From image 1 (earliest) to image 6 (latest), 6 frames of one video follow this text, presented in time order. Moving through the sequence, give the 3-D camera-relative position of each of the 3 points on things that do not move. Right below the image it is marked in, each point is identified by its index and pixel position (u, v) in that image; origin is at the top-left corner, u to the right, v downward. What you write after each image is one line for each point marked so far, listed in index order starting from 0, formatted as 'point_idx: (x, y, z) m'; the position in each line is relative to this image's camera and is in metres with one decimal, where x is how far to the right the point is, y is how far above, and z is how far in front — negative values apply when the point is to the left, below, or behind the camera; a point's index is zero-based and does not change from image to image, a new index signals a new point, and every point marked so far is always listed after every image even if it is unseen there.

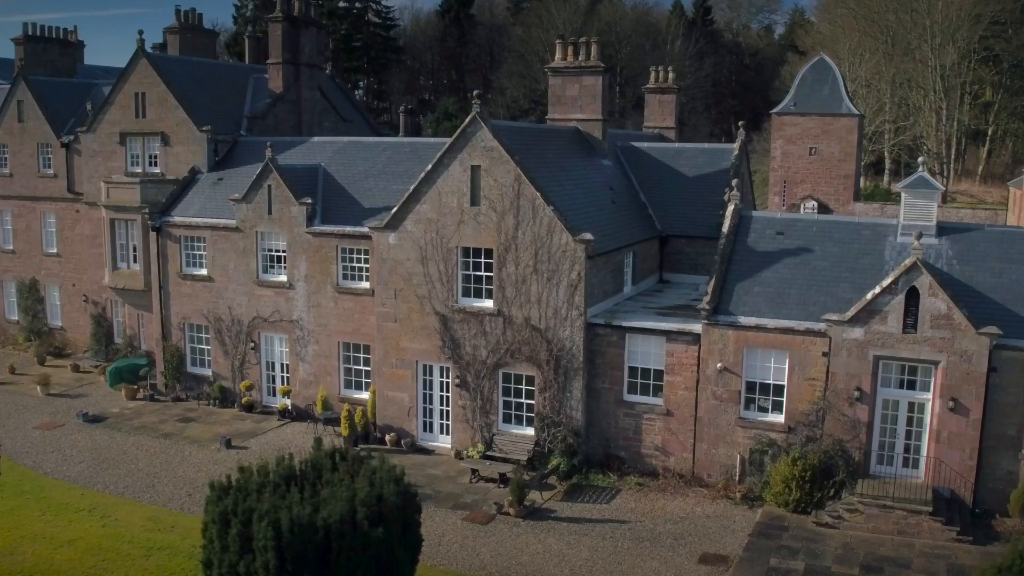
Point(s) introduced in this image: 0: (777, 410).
0: (+5.6, -2.6, +18.7) m
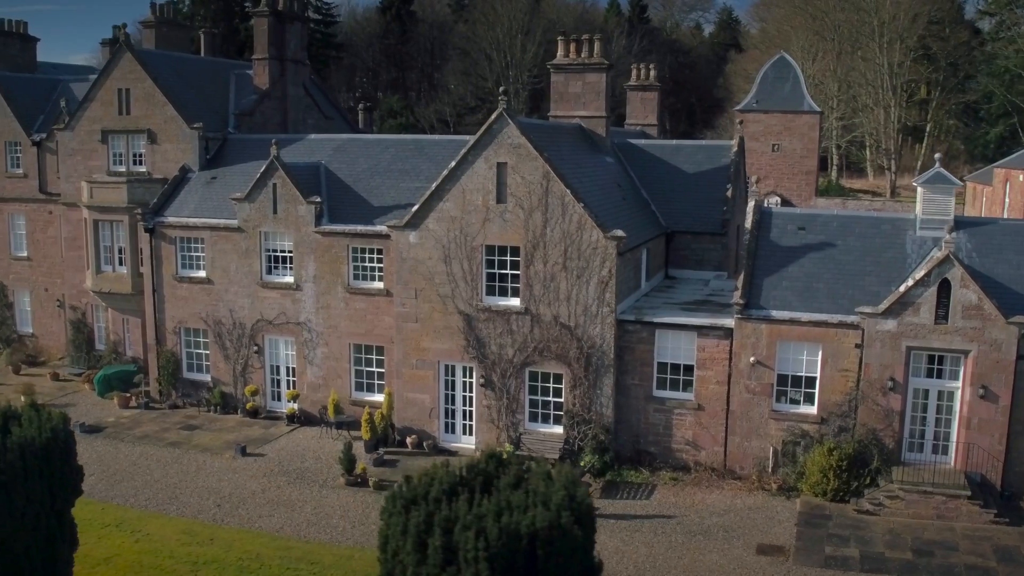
0: (+6.4, -2.5, +19.1) m
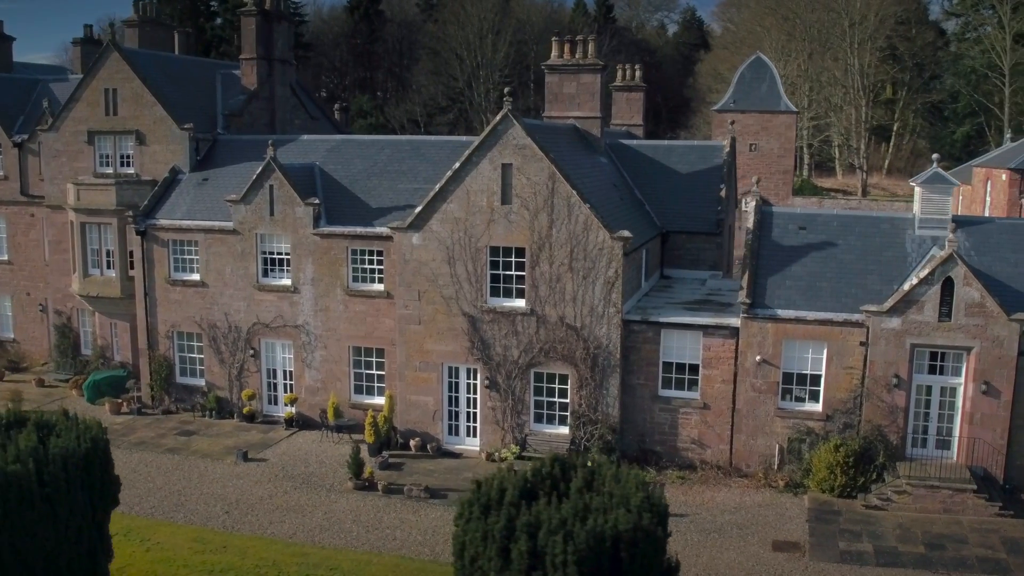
0: (+6.6, -2.4, +19.3) m
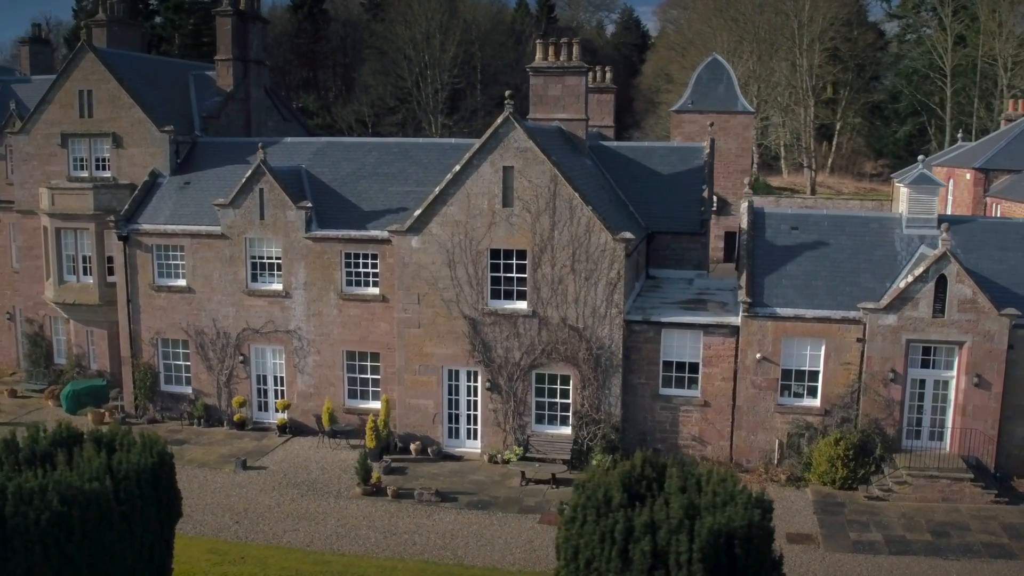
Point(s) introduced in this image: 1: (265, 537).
0: (+6.7, -2.4, +19.9) m
1: (-4.8, -4.8, +17.1) m
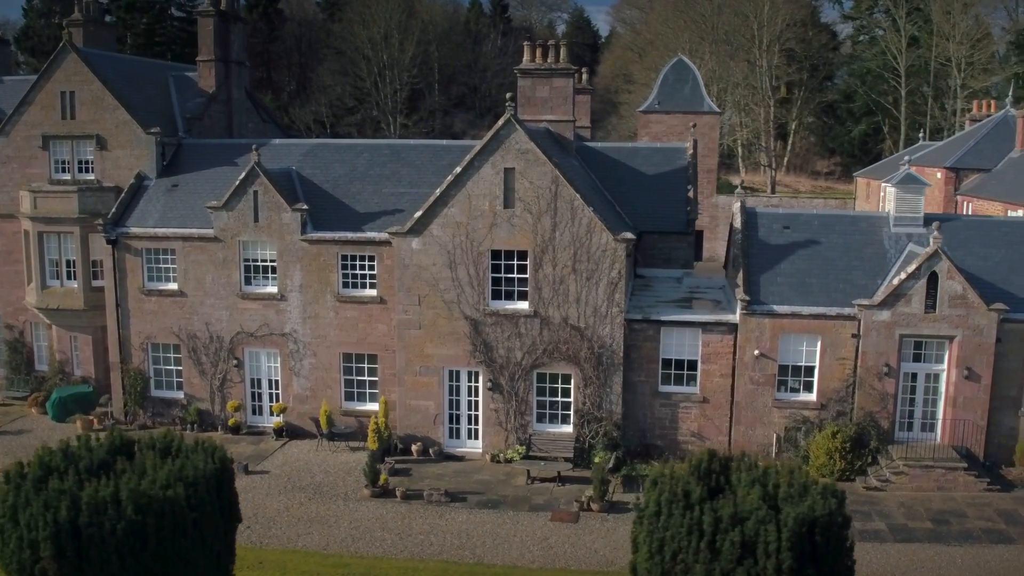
0: (+6.8, -2.3, +20.4) m
1: (-4.5, -4.8, +17.0) m
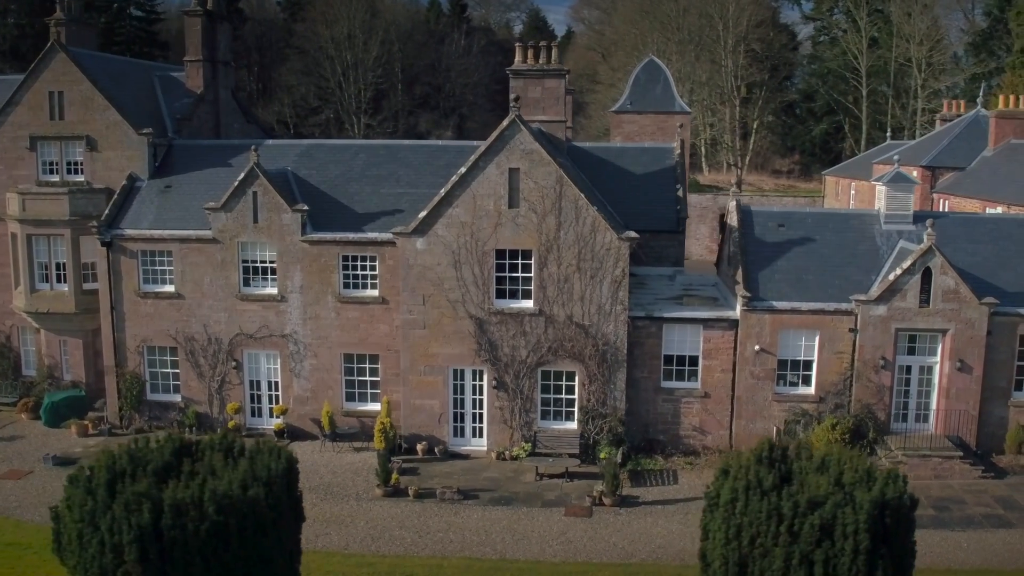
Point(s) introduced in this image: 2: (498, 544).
0: (+7.0, -2.3, +21.0) m
1: (-4.1, -4.9, +17.0) m
2: (-0.3, -4.8, +16.7) m
